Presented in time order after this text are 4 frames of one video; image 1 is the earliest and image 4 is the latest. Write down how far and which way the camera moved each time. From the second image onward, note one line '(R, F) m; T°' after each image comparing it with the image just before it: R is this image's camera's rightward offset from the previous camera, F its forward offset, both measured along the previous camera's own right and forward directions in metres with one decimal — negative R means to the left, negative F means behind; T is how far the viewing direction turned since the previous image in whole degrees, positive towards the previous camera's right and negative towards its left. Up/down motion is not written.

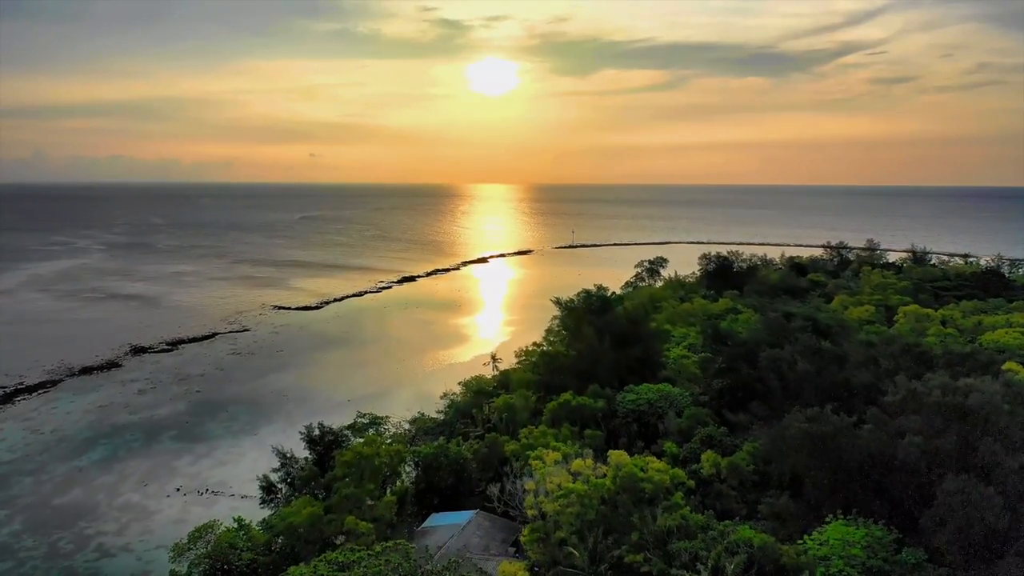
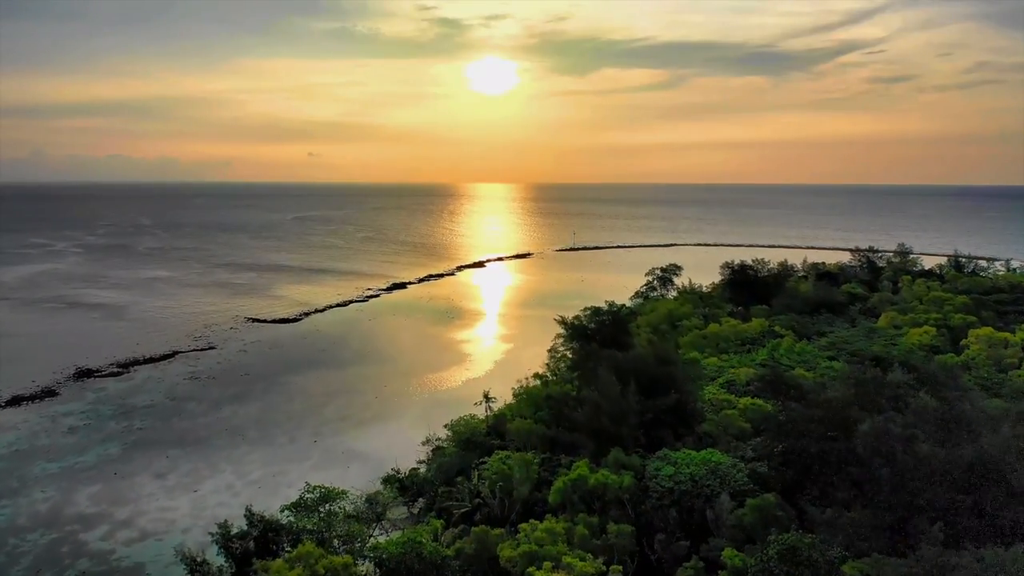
(+0.1, +4.5) m; 0°
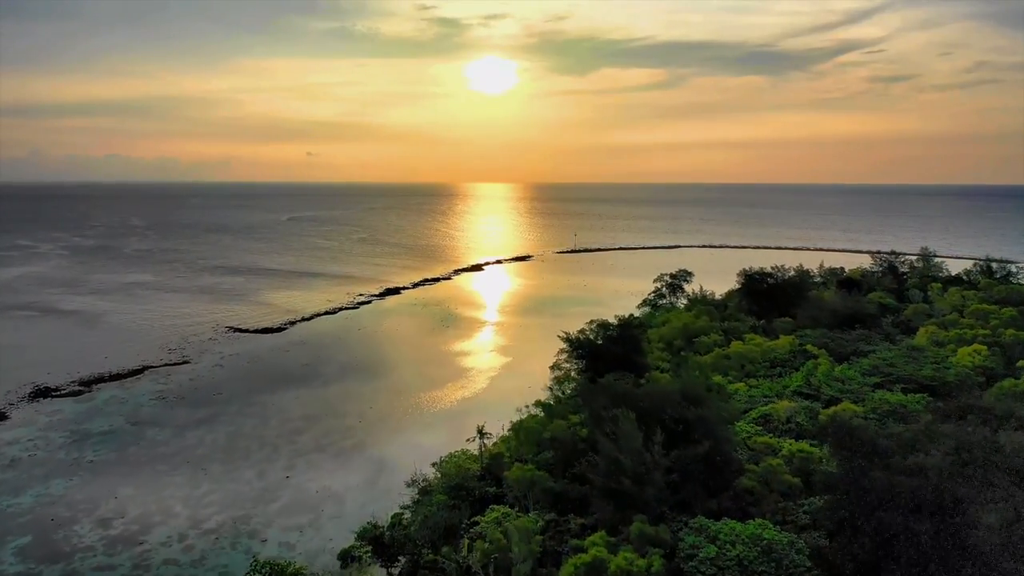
(0.0, +2.8) m; 0°
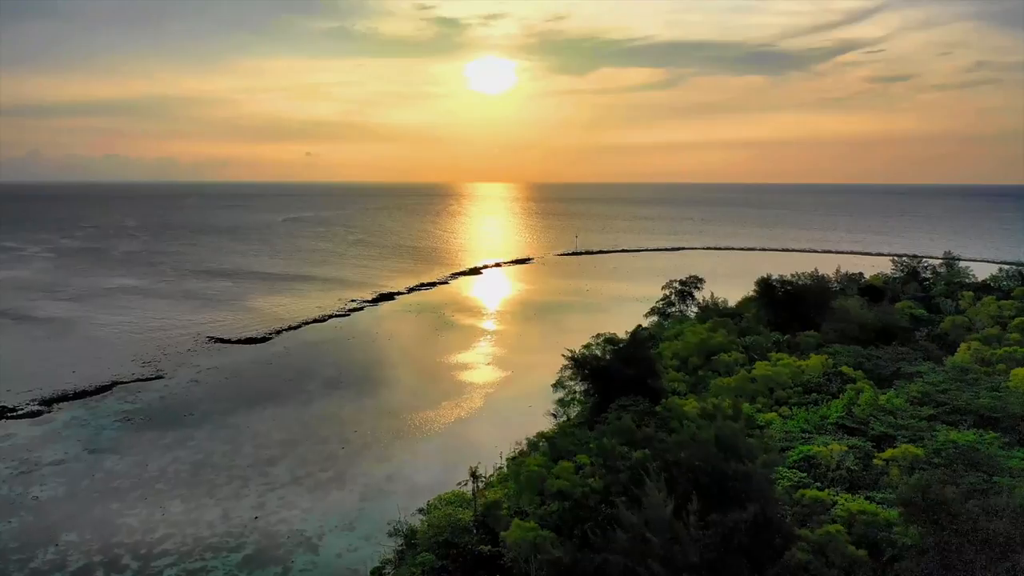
(0.0, +2.5) m; 0°
